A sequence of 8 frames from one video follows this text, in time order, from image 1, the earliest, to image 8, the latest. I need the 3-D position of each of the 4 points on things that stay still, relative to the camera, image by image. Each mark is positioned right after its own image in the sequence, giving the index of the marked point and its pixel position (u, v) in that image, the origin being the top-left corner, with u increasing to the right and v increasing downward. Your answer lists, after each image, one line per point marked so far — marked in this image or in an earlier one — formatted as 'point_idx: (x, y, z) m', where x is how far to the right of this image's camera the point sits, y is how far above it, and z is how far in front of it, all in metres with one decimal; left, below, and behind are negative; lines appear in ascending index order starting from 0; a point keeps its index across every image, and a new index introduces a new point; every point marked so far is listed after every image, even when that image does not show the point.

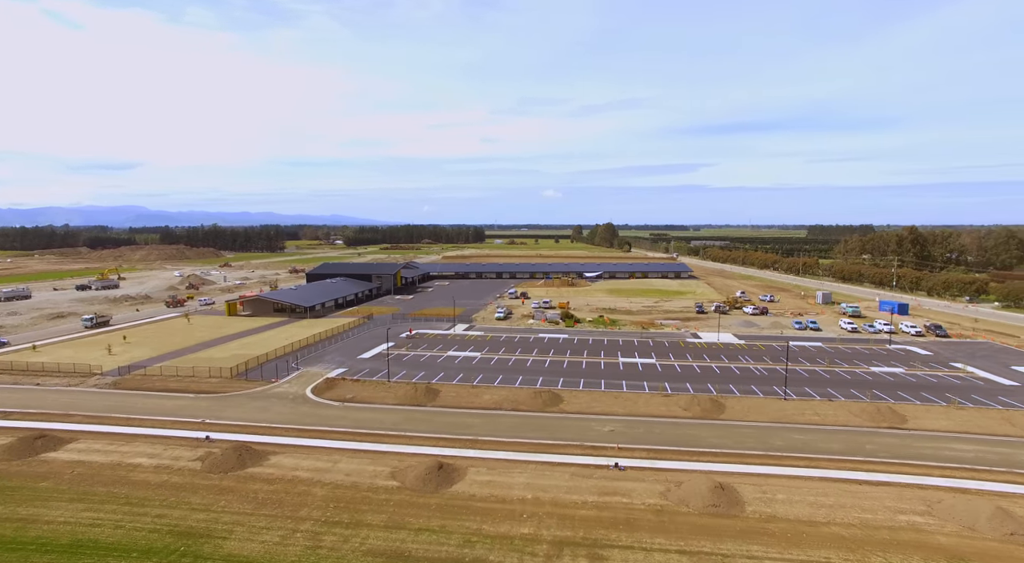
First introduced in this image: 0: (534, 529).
0: (+0.7, -8.1, +19.6) m
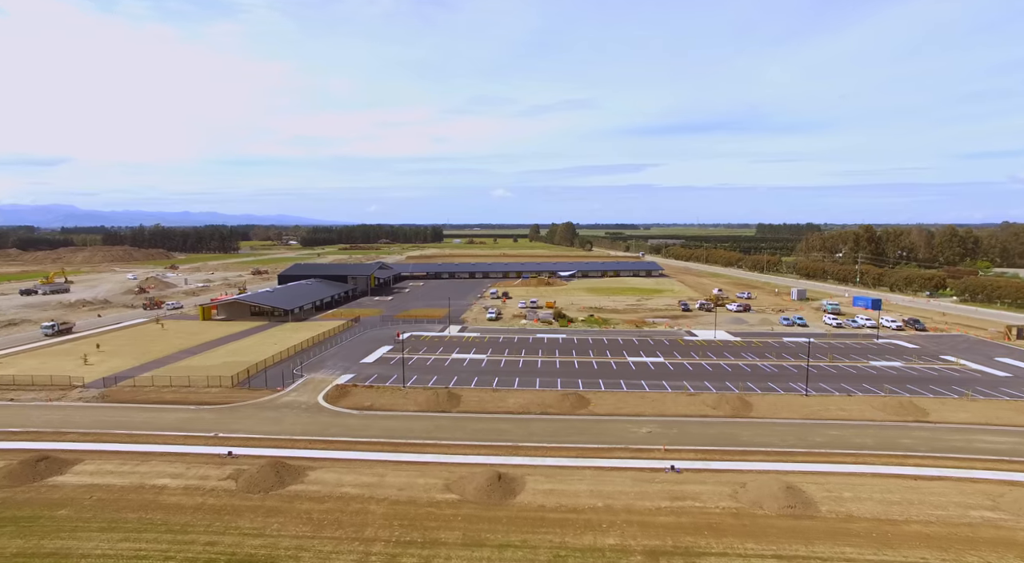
0: (+3.4, -8.1, +18.8) m
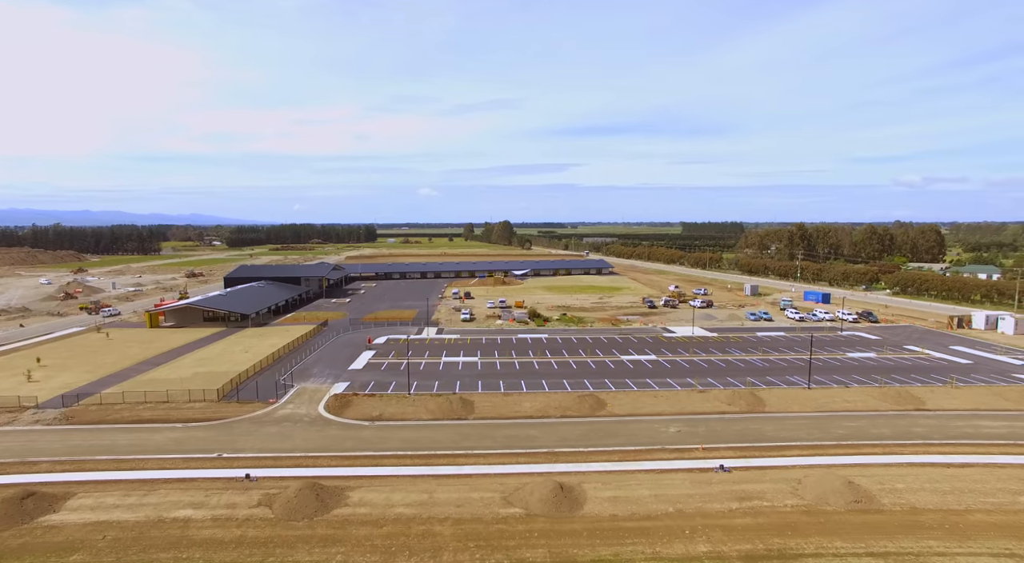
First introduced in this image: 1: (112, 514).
0: (+6.0, -8.0, +18.2) m
1: (-13.2, -7.7, +19.8) m
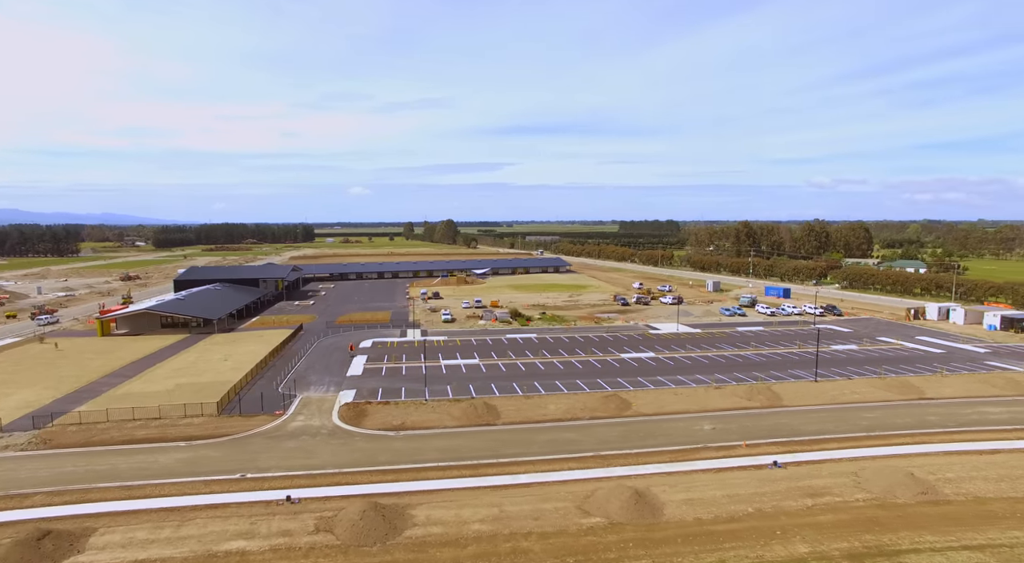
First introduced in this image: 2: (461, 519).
0: (+8.8, -7.9, +17.9) m
1: (-10.4, -7.8, +17.3) m
2: (-1.6, -7.7, +19.4) m
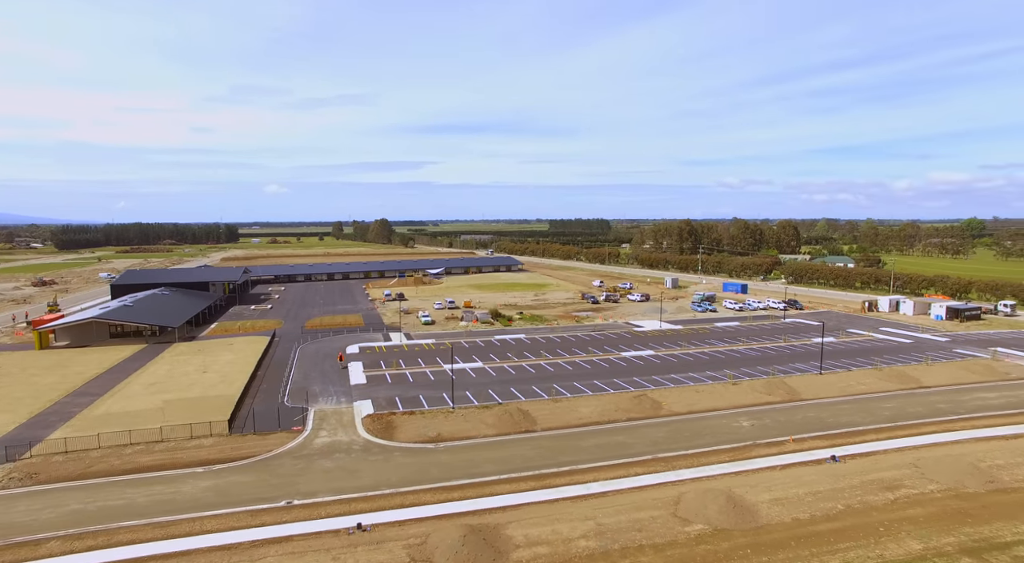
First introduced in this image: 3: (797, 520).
0: (+12.1, -7.8, +17.9) m
1: (-7.0, -7.9, +14.9) m
2: (+1.5, -7.7, +18.0) m
3: (+9.1, -7.7, +19.3) m
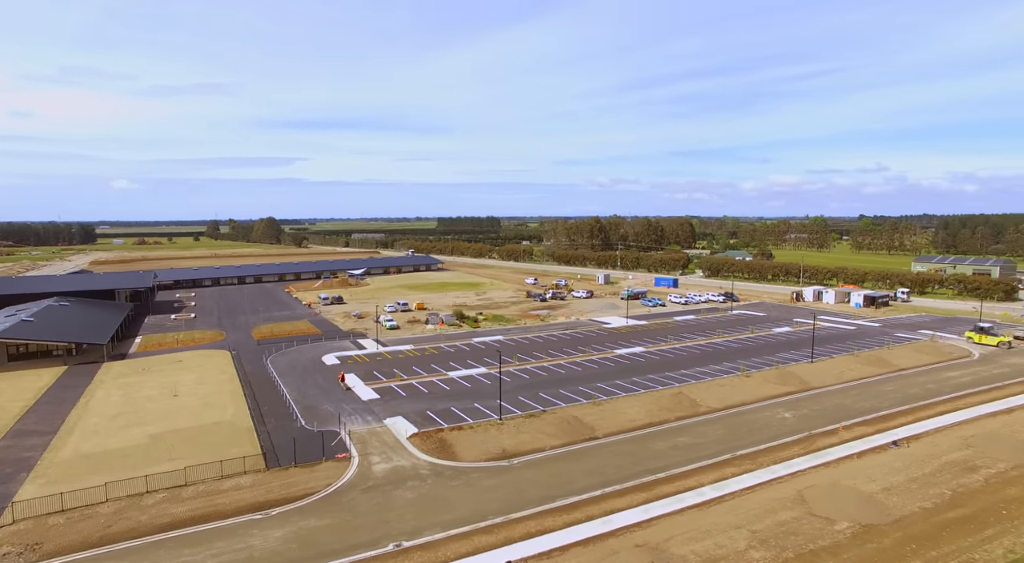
0: (+16.6, -7.5, +18.9) m
1: (-1.4, -8.1, +12.2) m
2: (+6.3, -7.6, +17.0) m
3: (+13.4, -7.5, +19.7) m
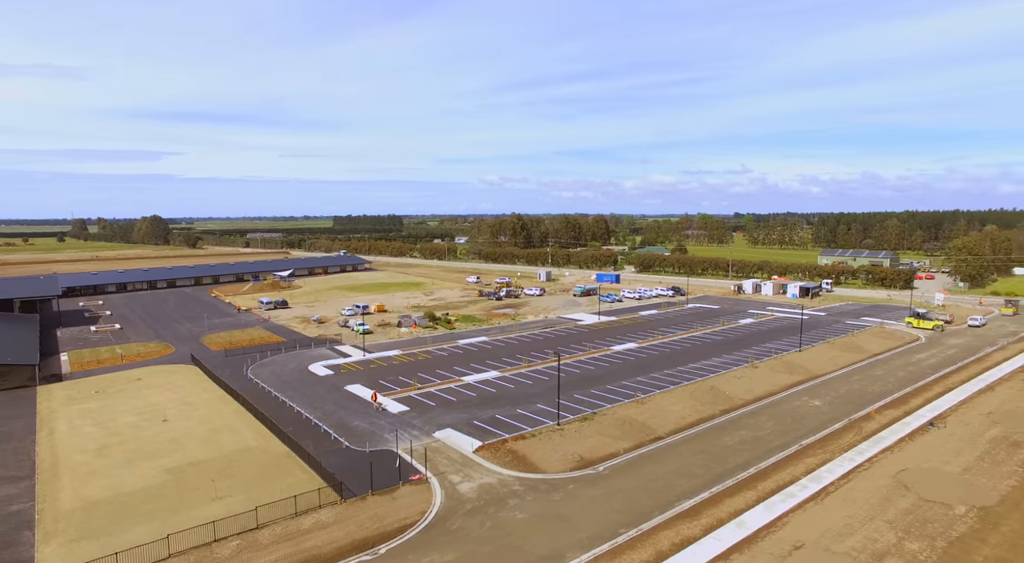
0: (+20.5, -7.1, +20.6) m
1: (+3.9, -8.0, +10.8) m
2: (+10.6, -7.4, +16.8) m
3: (+17.2, -7.1, +20.8) m
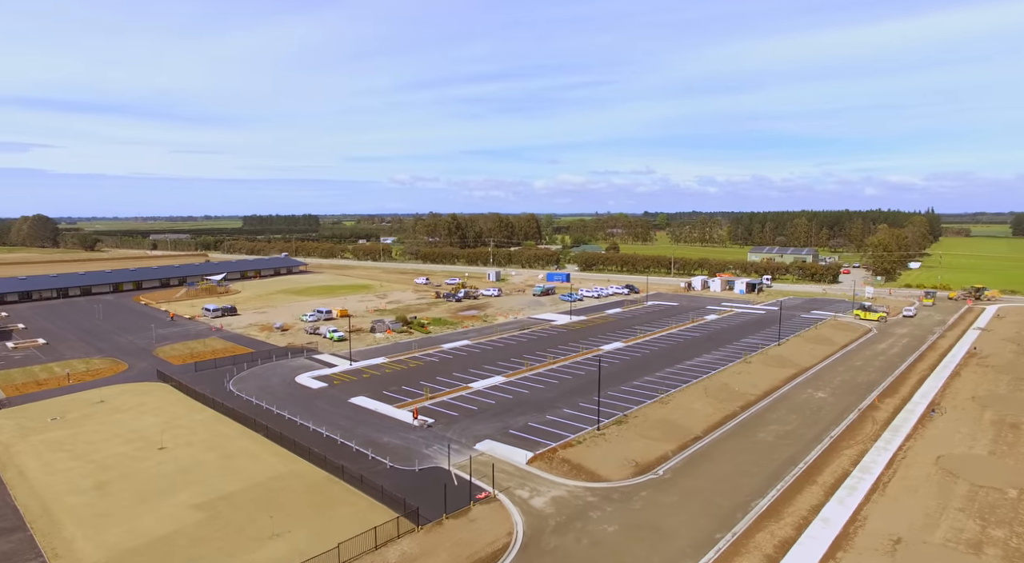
0: (+22.8, -6.8, +22.6) m
1: (+7.8, -8.0, +10.5) m
2: (+13.6, -7.3, +17.5) m
3: (+19.5, -6.9, +22.3) m
